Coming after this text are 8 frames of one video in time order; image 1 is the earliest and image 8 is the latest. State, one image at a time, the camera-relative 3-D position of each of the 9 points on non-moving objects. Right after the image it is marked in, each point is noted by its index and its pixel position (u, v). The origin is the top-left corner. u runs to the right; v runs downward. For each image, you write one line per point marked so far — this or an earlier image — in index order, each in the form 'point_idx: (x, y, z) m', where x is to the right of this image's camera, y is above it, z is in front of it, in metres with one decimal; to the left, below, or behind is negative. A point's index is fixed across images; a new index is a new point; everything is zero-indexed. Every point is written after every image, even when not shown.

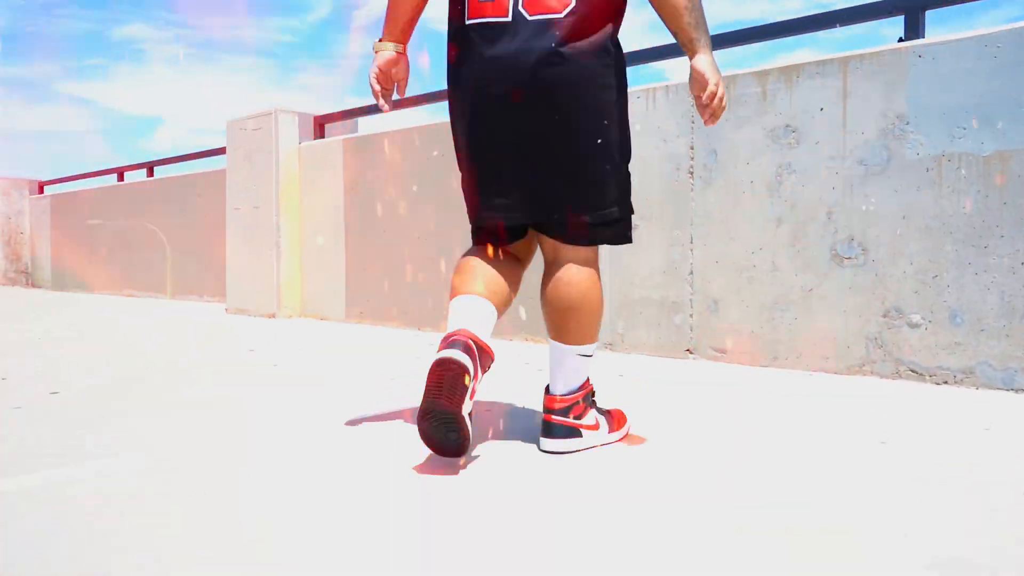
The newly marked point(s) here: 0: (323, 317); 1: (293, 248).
0: (-1.3, -0.2, +5.4) m
1: (-1.5, +0.3, +5.5) m
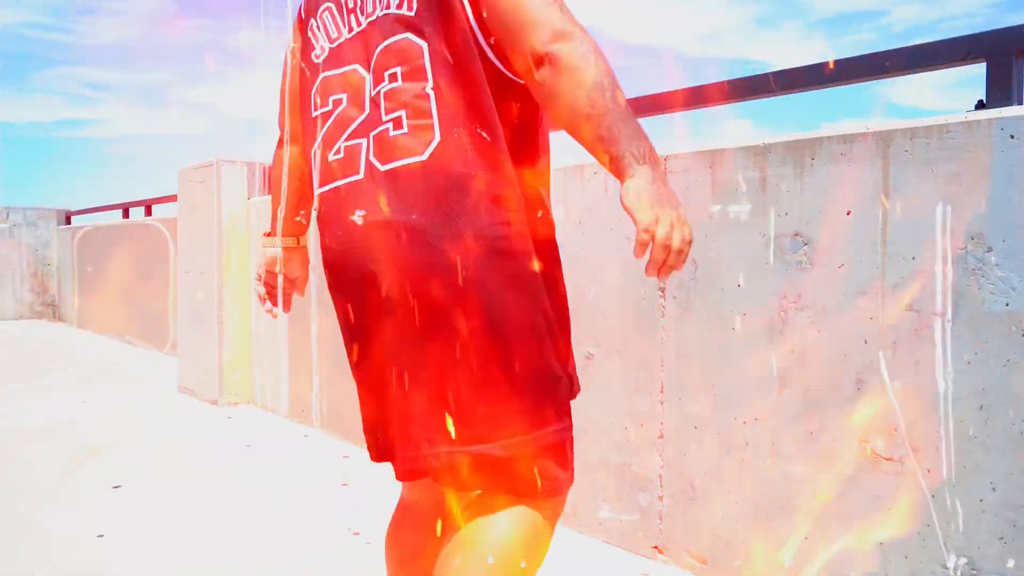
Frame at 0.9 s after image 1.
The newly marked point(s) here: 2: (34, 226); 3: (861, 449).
0: (-1.4, -0.7, +4.6) m
1: (-1.6, -0.2, +4.7) m
2: (-6.1, +0.8, +9.9) m
3: (+0.9, -0.4, +1.9) m
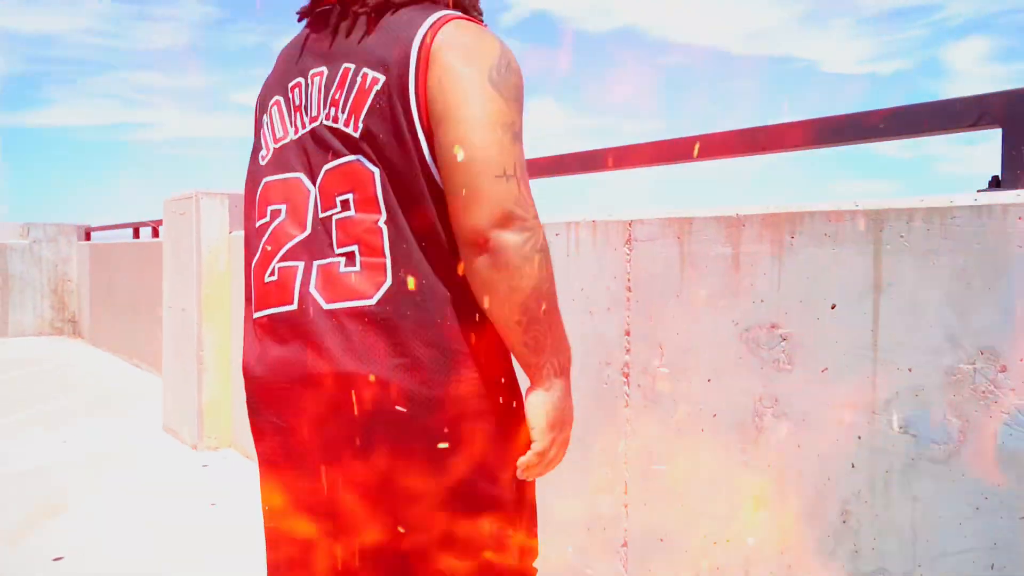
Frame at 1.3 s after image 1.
0: (-1.5, -0.9, +4.3) m
1: (-1.7, -0.5, +4.5) m
2: (-5.9, +0.6, +9.9) m
3: (+0.7, -0.6, +1.6) m
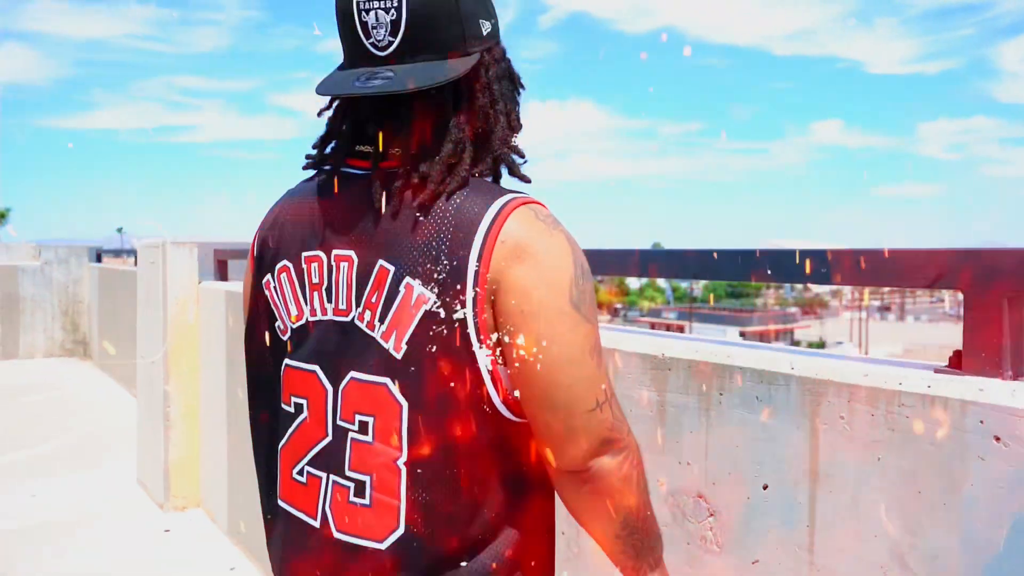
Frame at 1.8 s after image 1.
0: (-1.6, -1.2, +4.1) m
1: (-1.8, -0.7, +4.3) m
2: (-5.7, +0.3, +9.9) m
3: (+0.4, -0.9, +1.3) m
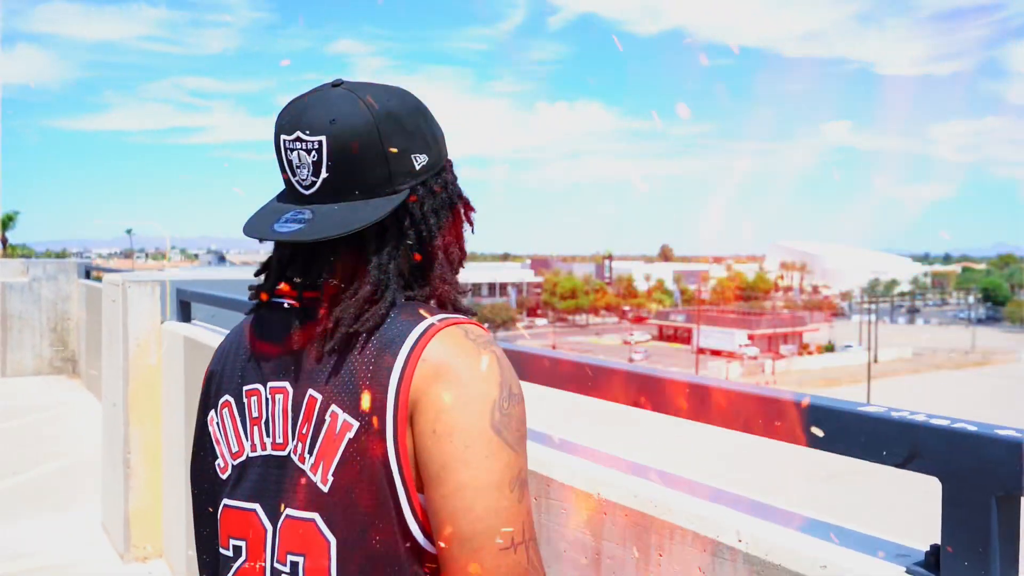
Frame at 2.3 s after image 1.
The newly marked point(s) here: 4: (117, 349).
0: (-1.7, -1.4, +3.9) m
1: (-1.9, -1.0, +4.1) m
2: (-5.8, +0.1, +9.8) m
3: (+0.3, -1.1, +1.1) m
4: (-2.1, -0.3, +4.1) m
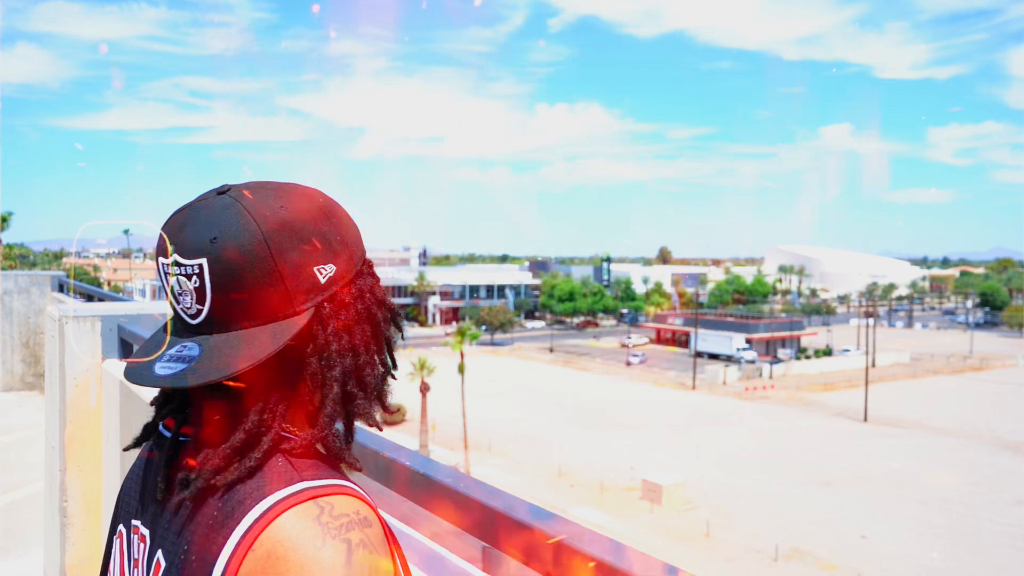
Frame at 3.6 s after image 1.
0: (-1.9, -1.6, +3.7) m
1: (-2.1, -1.1, +3.8) m
2: (-5.9, -0.1, +9.5) m
3: (+0.1, -1.3, +0.8) m
4: (-2.3, -0.5, +3.8) m
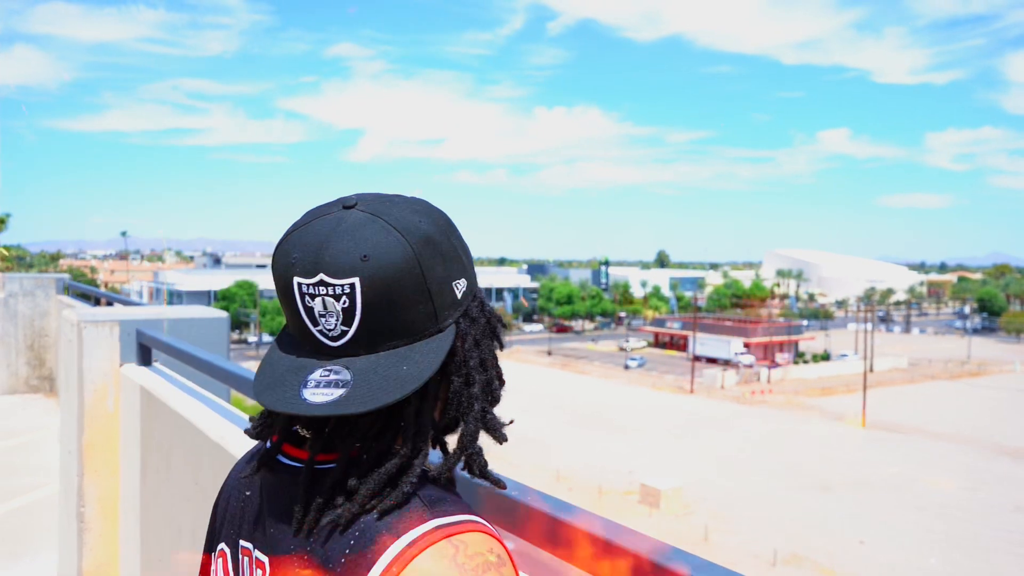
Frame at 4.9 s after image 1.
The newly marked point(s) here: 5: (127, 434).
0: (-1.8, -1.6, +3.6) m
1: (-2.0, -1.1, +3.8) m
2: (-5.9, -0.1, +9.5) m
3: (+0.2, -1.3, +0.8) m
4: (-2.2, -0.5, +3.8) m
5: (-1.8, -0.7, +3.6) m
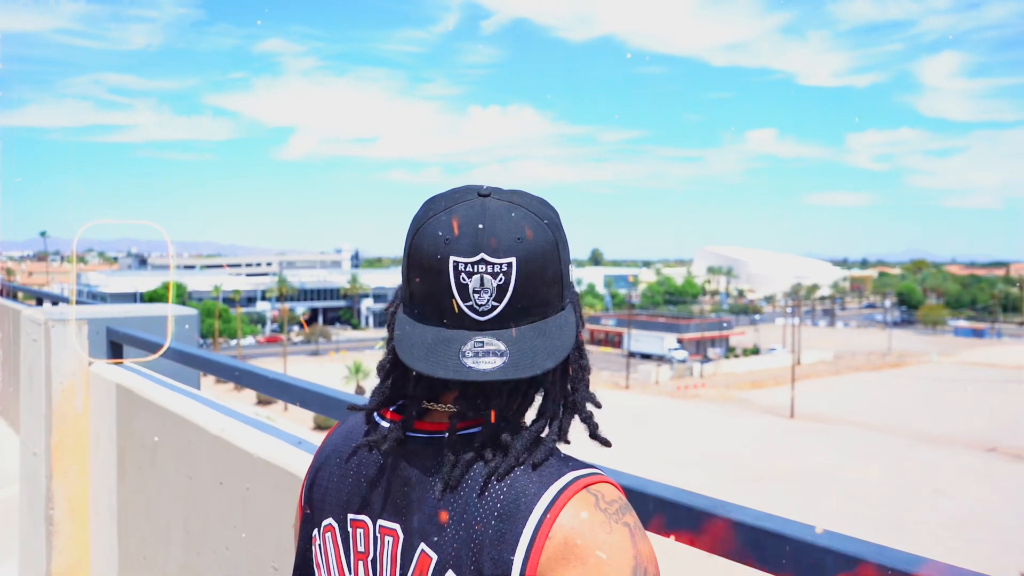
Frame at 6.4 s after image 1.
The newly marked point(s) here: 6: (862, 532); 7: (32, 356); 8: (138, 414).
0: (-1.9, -1.6, +3.6) m
1: (-2.1, -1.1, +3.7) m
2: (-6.4, -0.1, +9.0) m
3: (+0.4, -1.3, +0.9) m
4: (-2.3, -0.5, +3.7) m
5: (-1.9, -0.7, +3.6) m
6: (+8.3, -5.7, +18.2) m
7: (-2.4, -0.3, +3.8) m
8: (-1.5, -0.5, +3.1) m
